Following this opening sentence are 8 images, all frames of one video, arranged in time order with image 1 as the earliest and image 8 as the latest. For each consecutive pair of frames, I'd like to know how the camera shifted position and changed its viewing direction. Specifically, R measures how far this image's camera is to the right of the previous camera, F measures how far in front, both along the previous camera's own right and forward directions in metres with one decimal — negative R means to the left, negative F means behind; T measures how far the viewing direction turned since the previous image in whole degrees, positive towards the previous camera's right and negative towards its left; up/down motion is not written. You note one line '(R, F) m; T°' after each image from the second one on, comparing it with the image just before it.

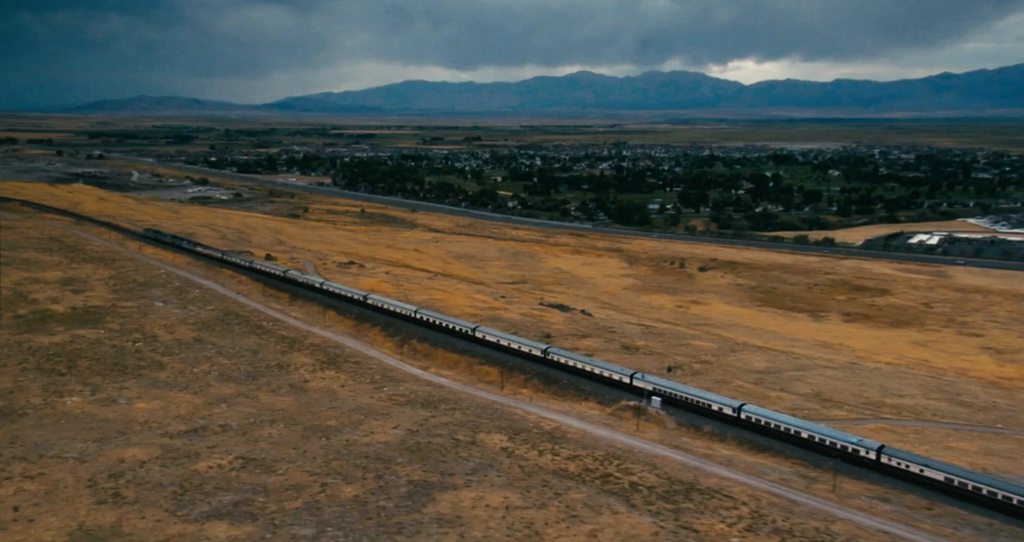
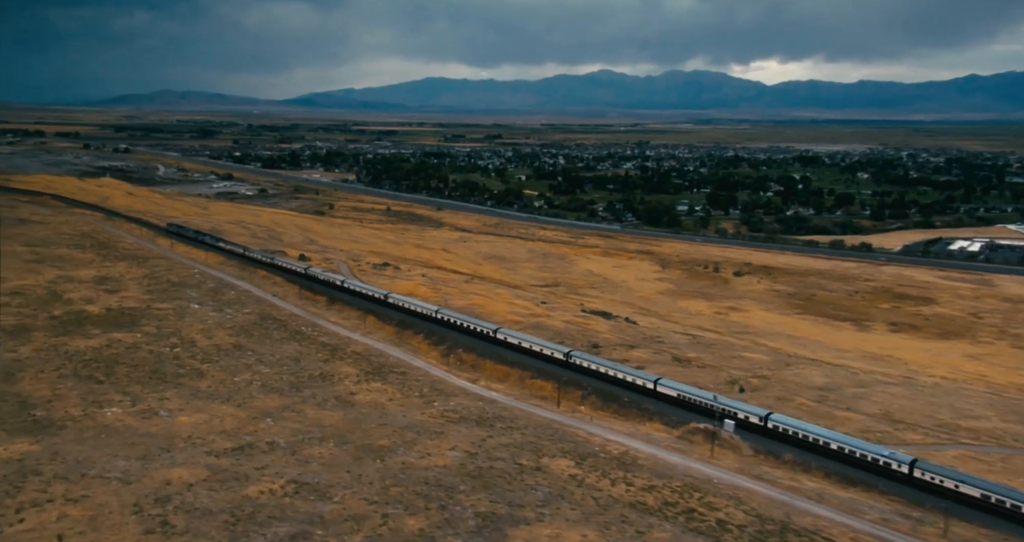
(-1.6, +1.7) m; -1°
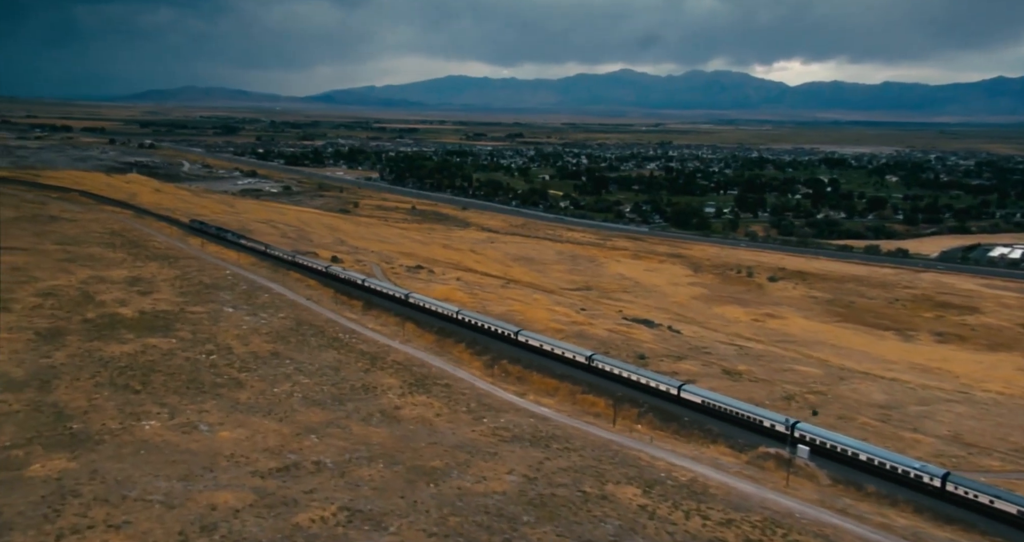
(-1.4, +1.5) m; -1°
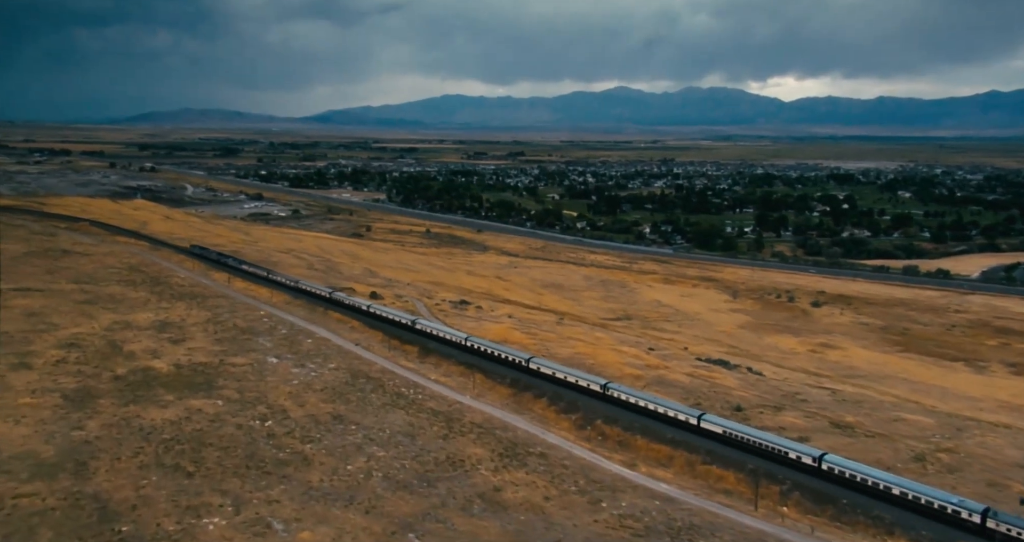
(-3.9, +4.3) m; 0°
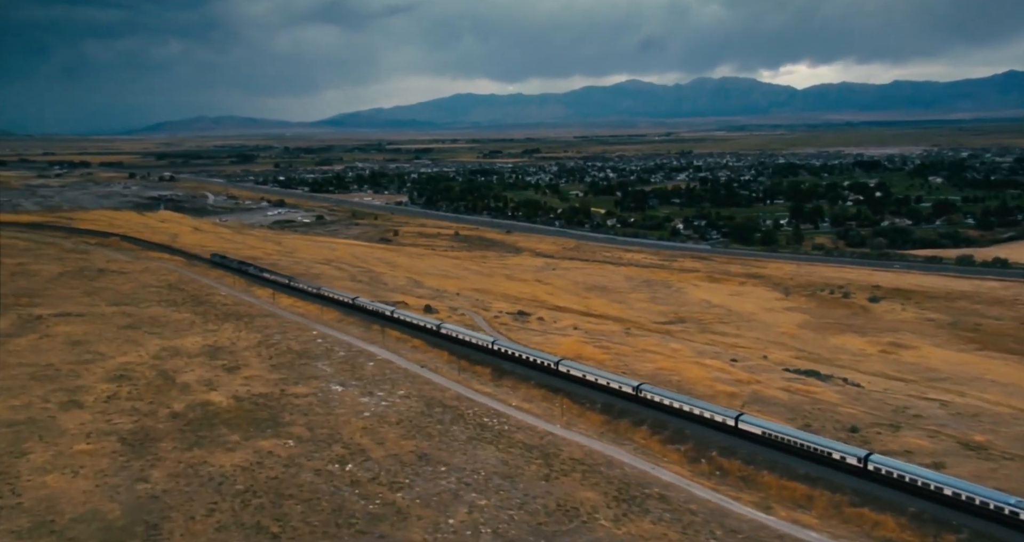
(-3.1, +3.2) m; -1°
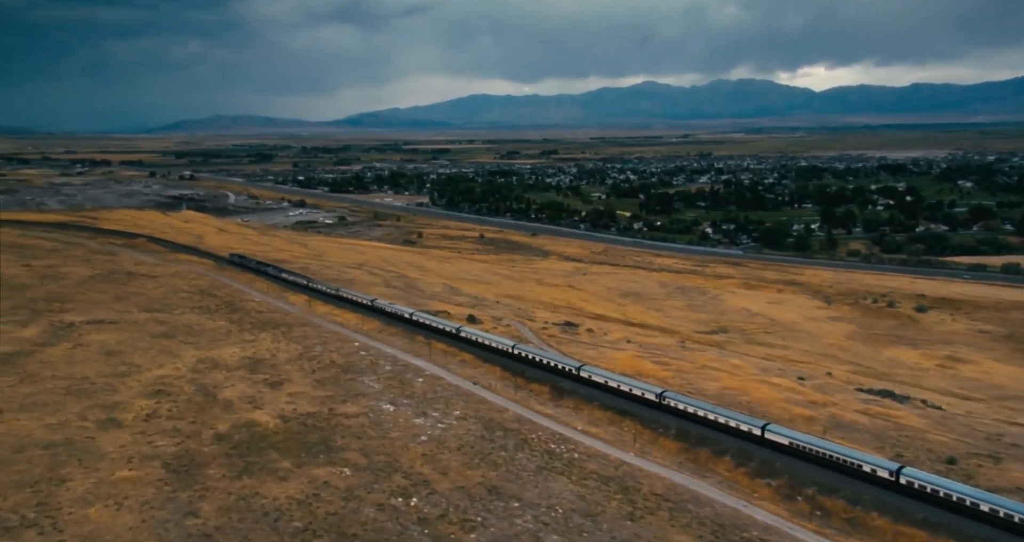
(-2.2, +2.3) m; -1°
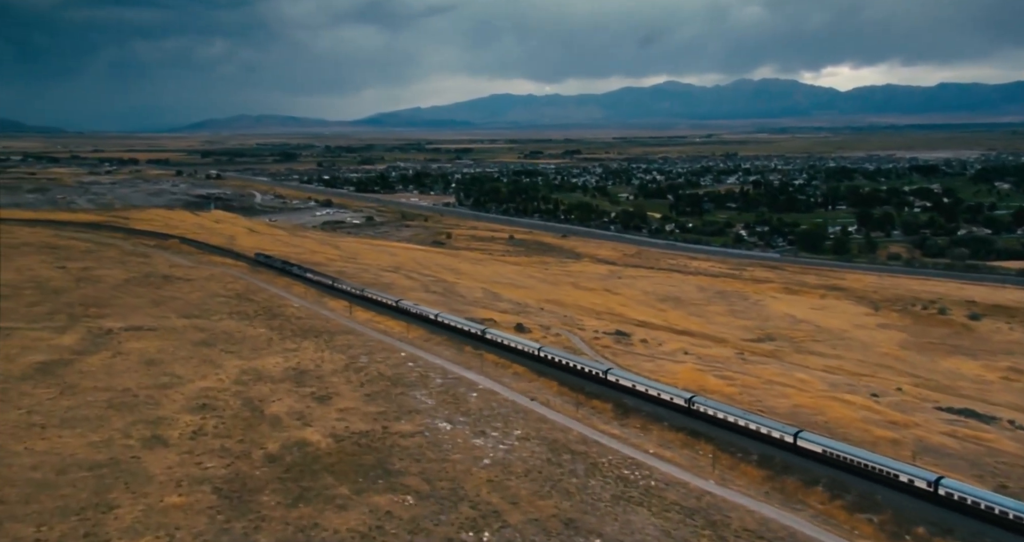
(-1.8, +2.0) m; -2°
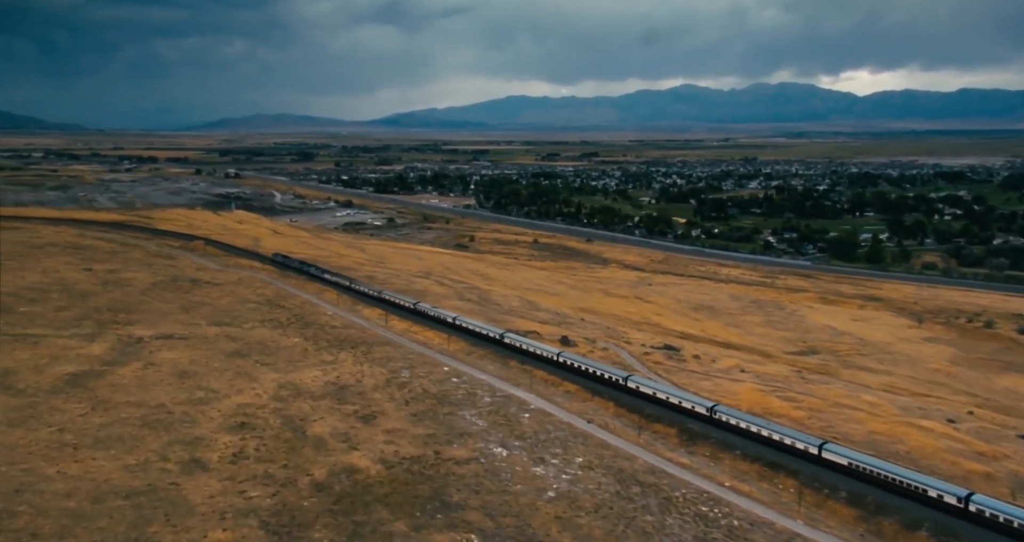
(-1.9, +2.1) m; -1°
